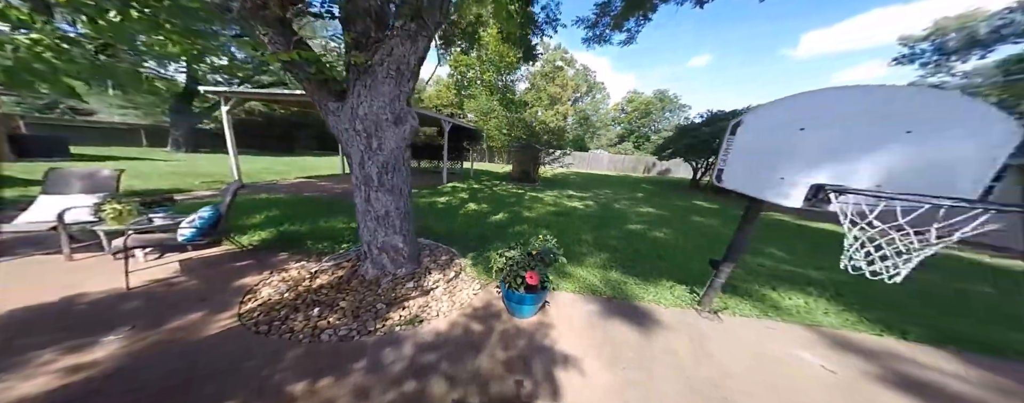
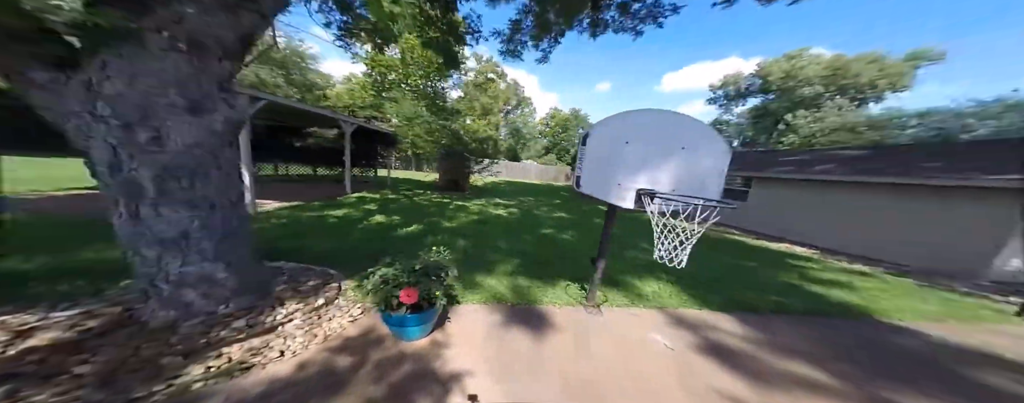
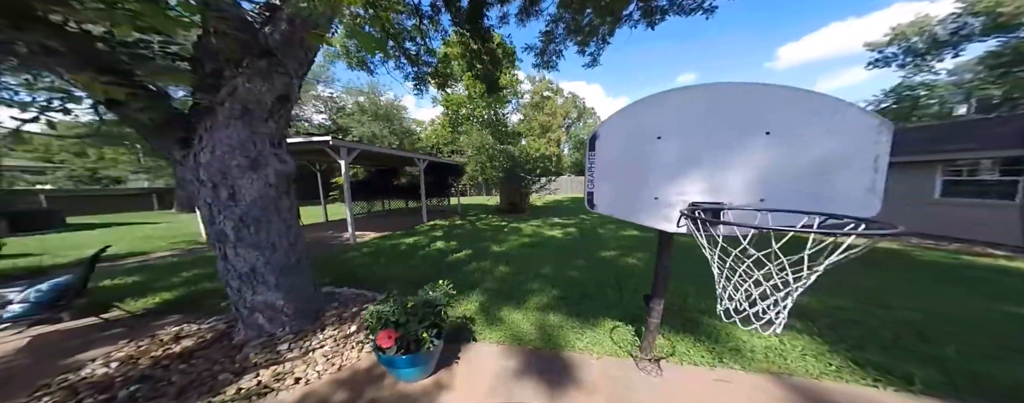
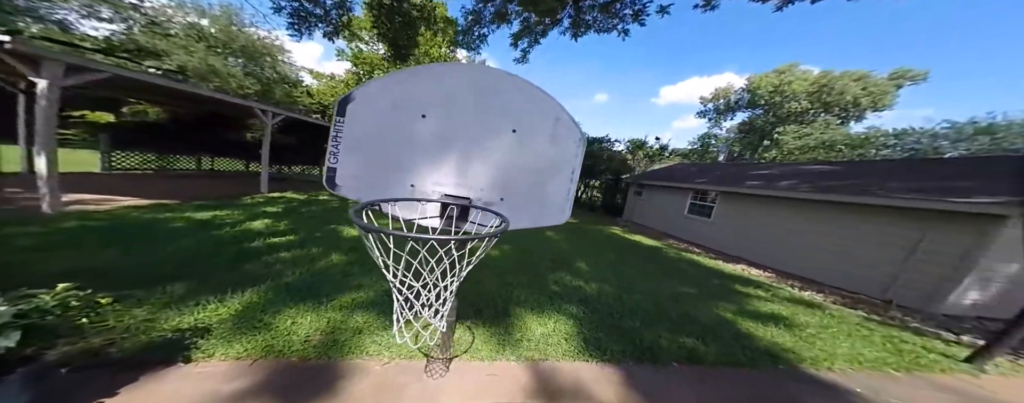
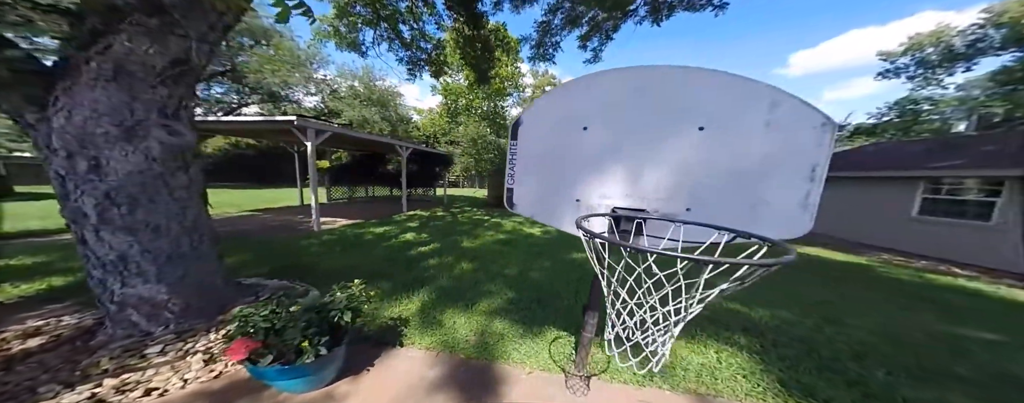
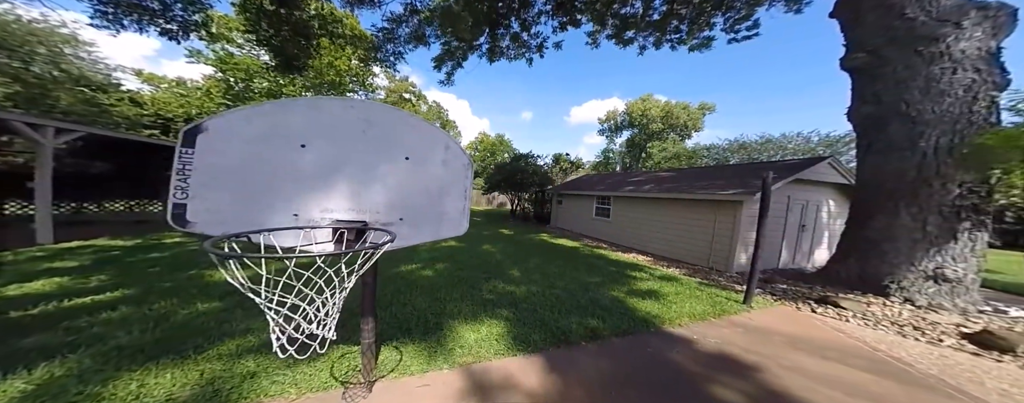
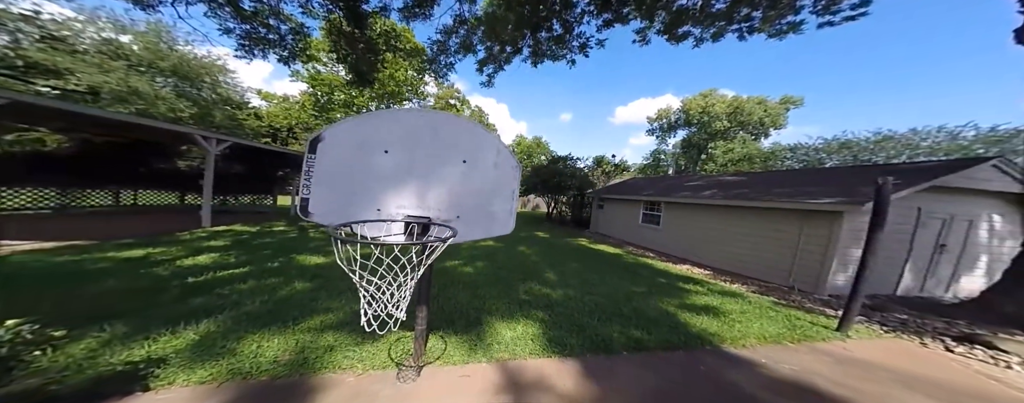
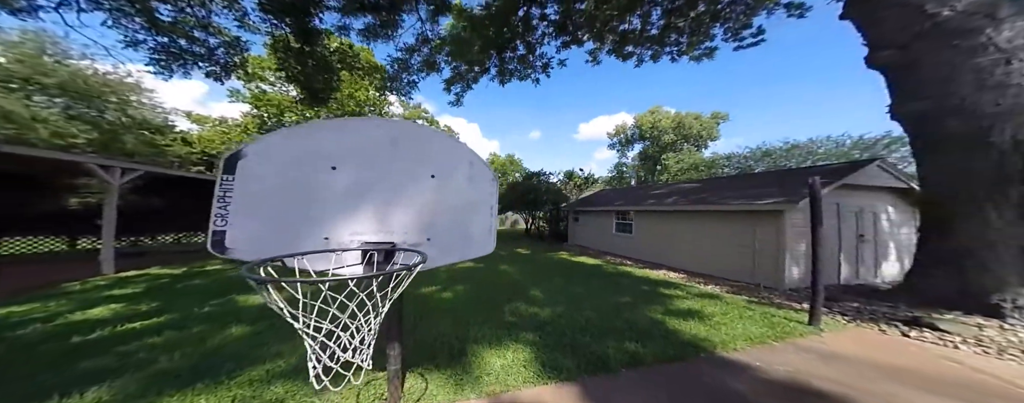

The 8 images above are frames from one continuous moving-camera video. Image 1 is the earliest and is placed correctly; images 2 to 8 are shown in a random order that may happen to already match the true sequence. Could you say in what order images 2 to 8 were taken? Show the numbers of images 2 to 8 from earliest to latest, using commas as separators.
2, 3, 5, 4, 8, 7, 6
